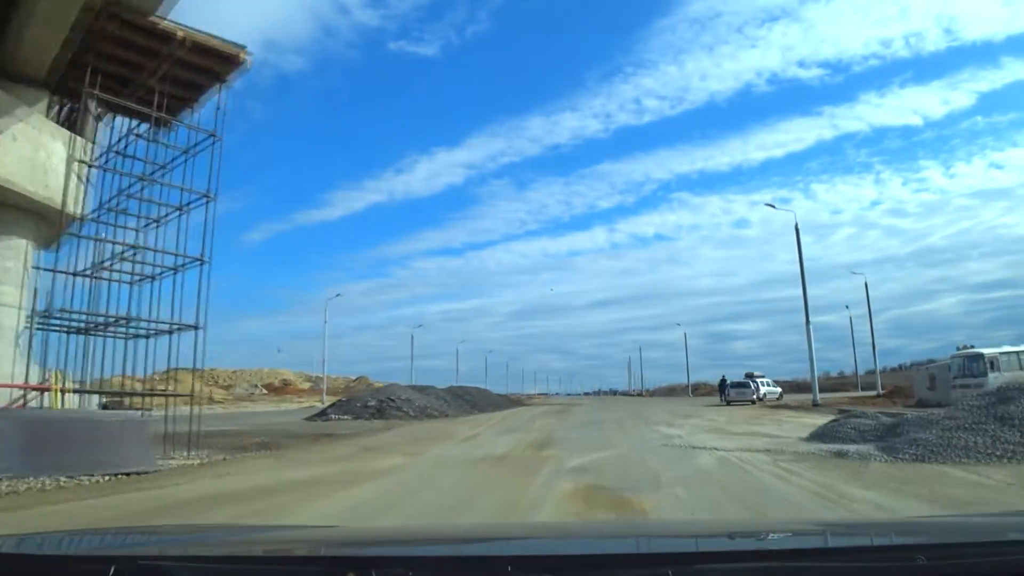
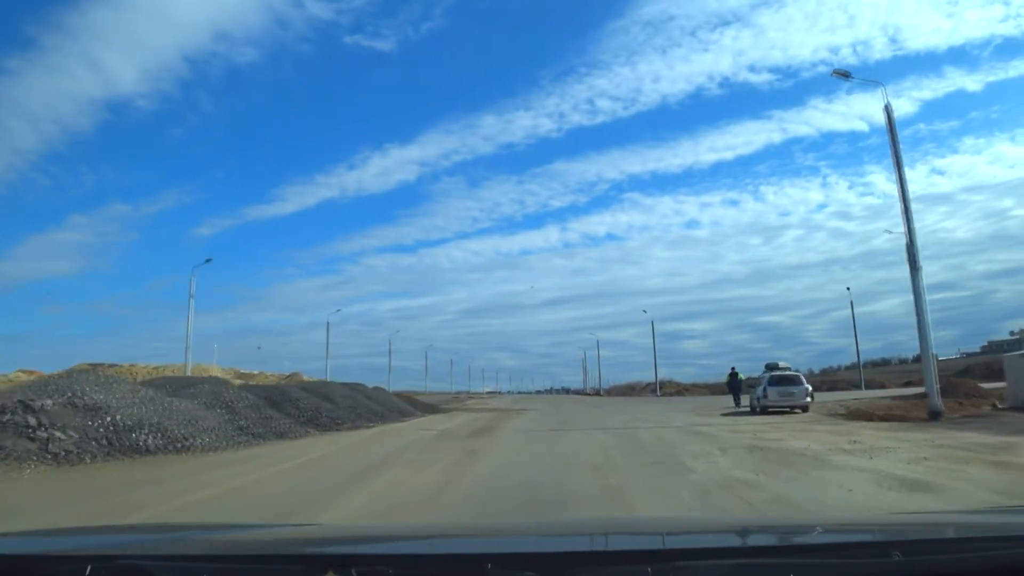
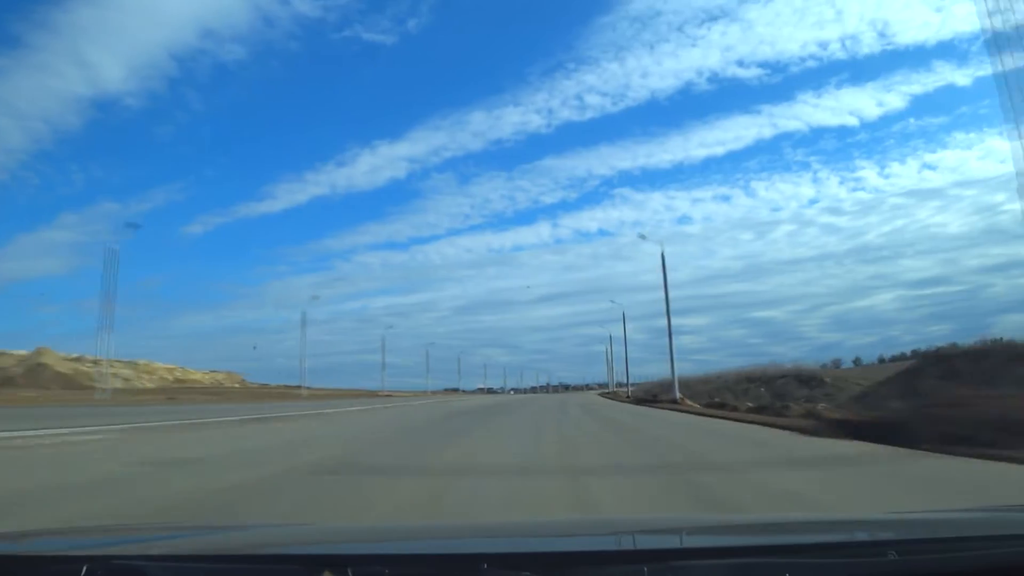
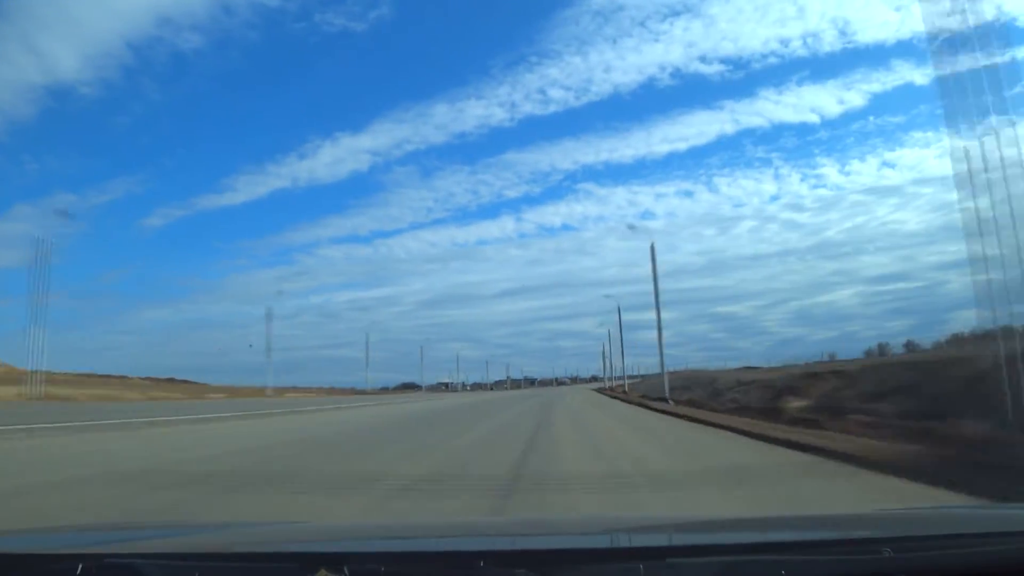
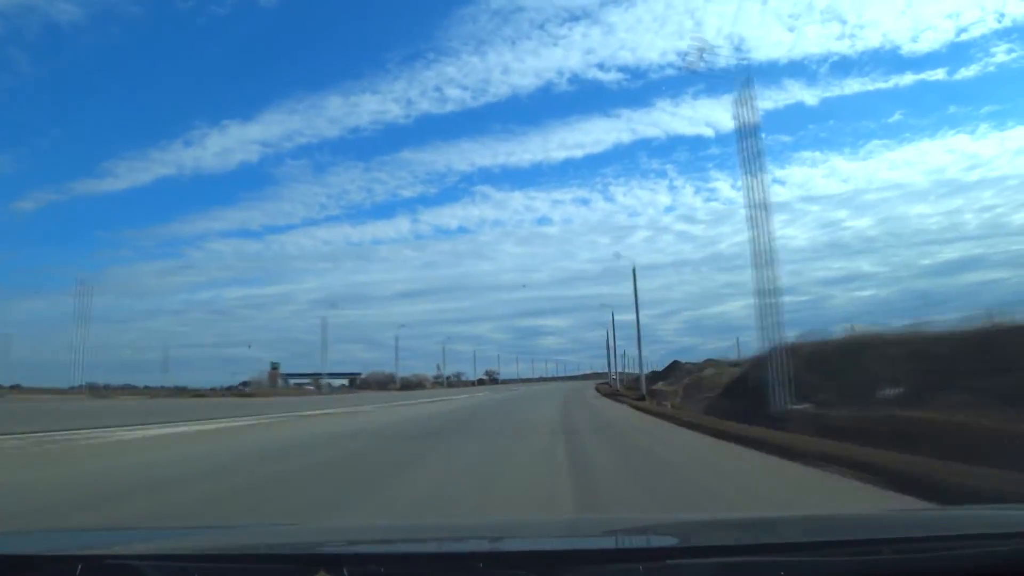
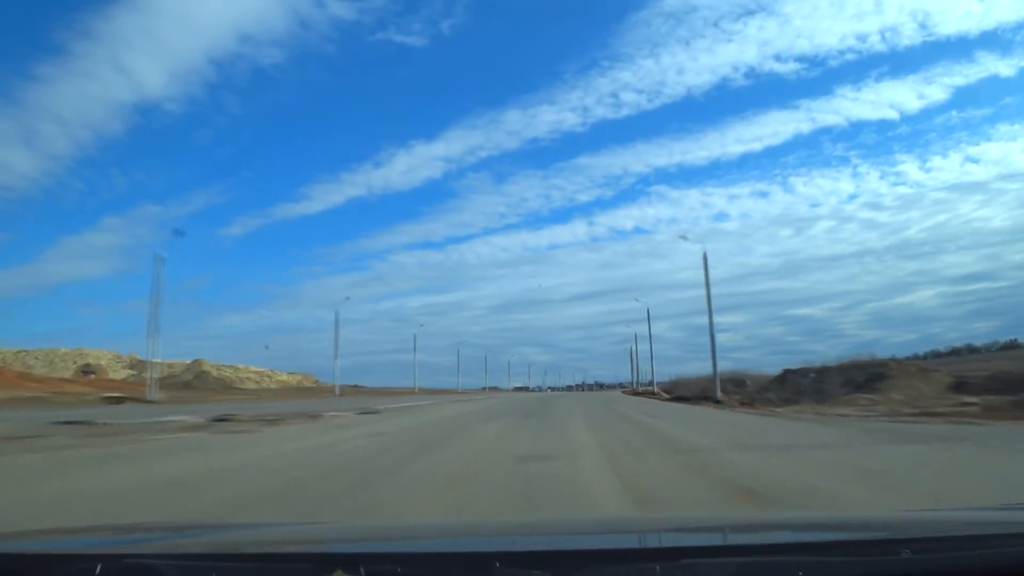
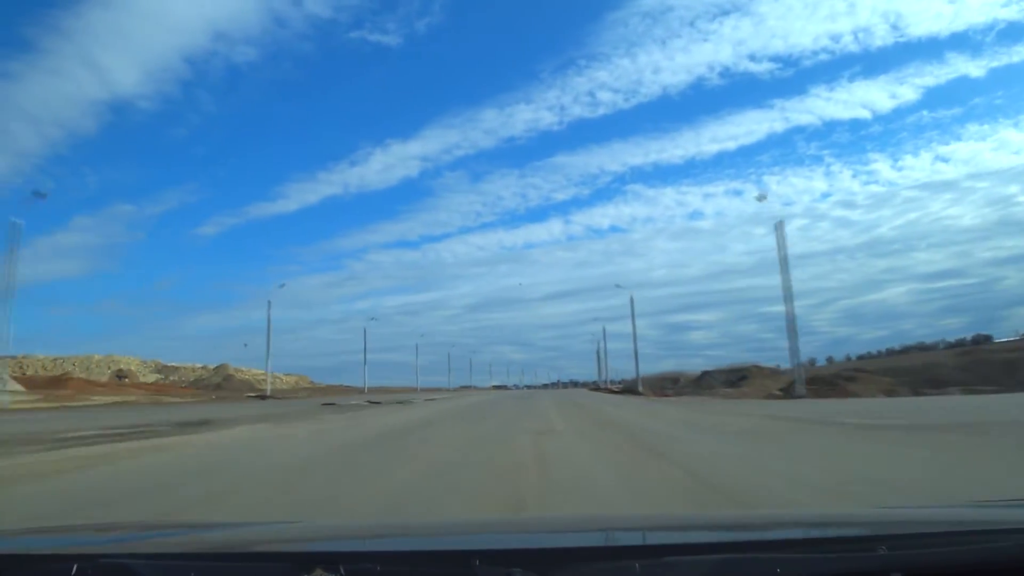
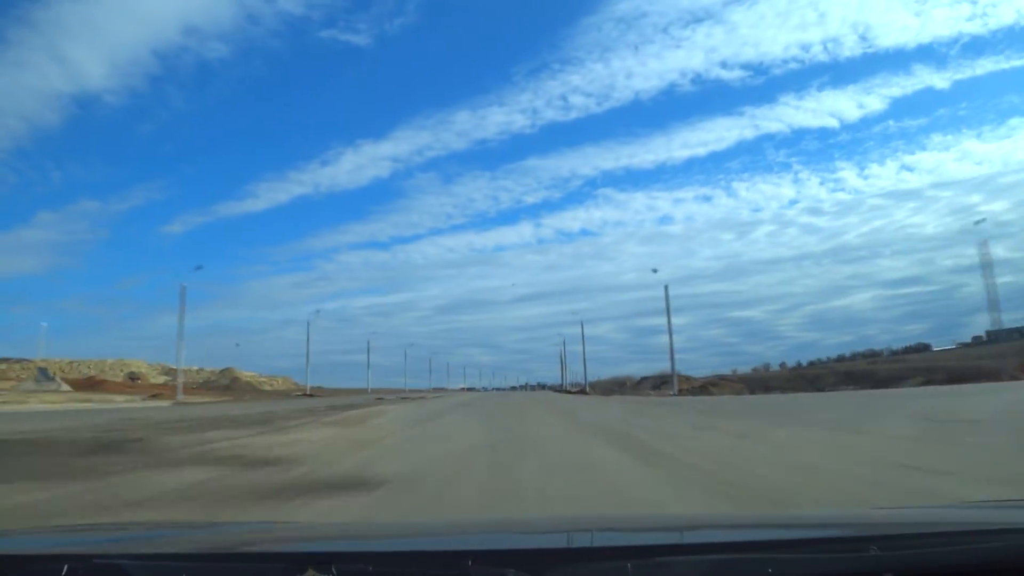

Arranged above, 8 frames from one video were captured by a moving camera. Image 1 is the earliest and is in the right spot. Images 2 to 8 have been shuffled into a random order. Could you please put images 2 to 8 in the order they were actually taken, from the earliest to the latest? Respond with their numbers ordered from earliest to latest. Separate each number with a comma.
2, 8, 7, 6, 3, 4, 5
